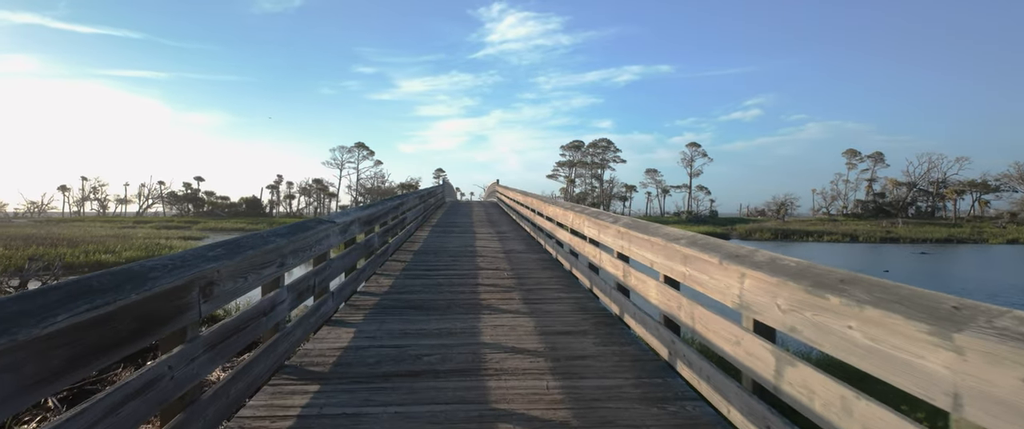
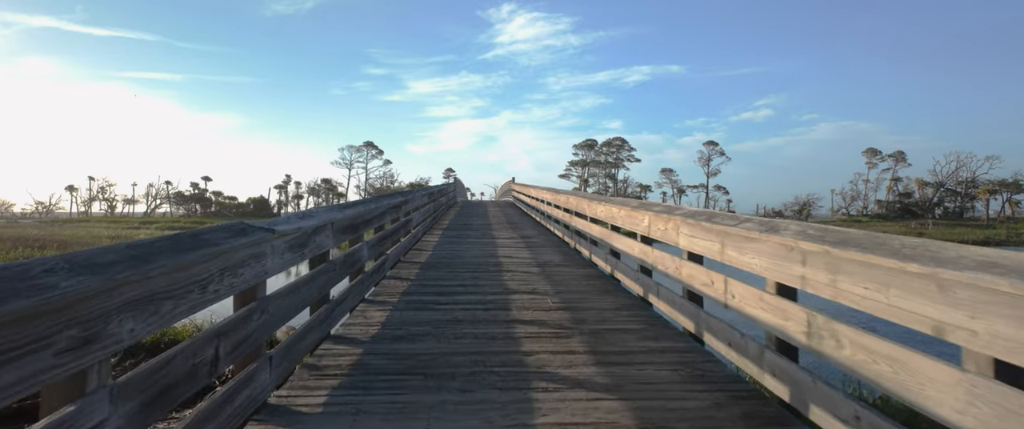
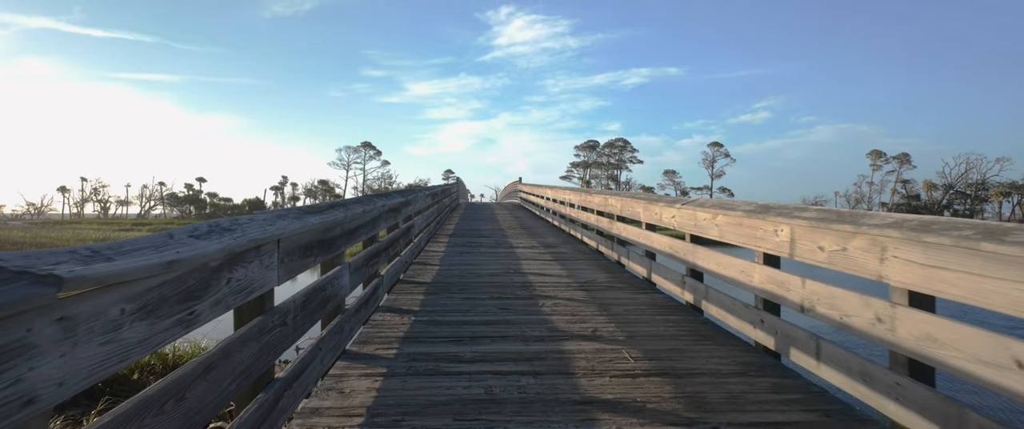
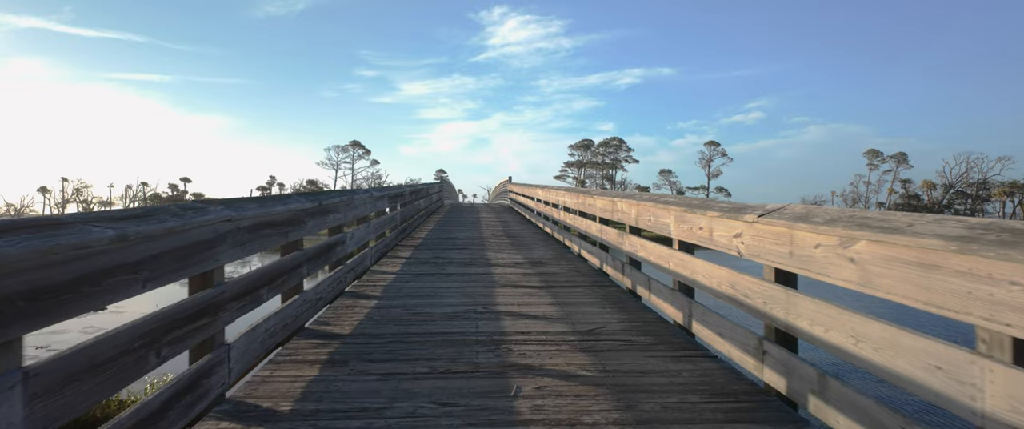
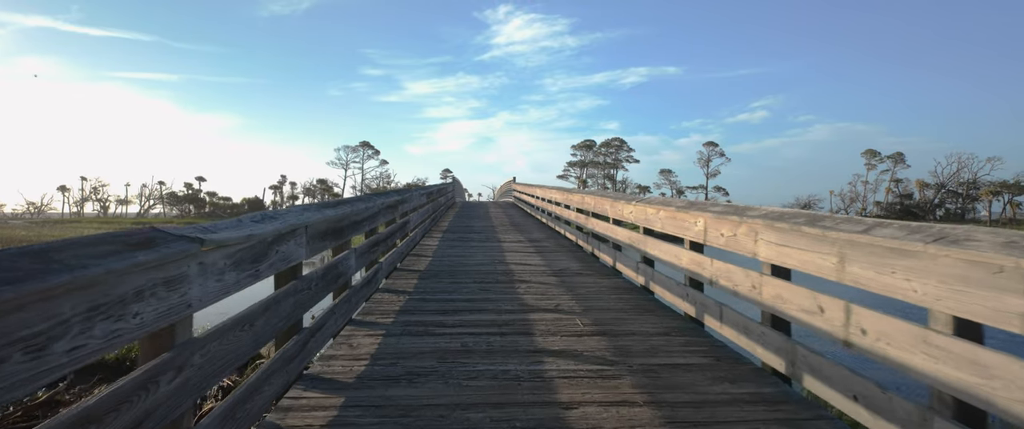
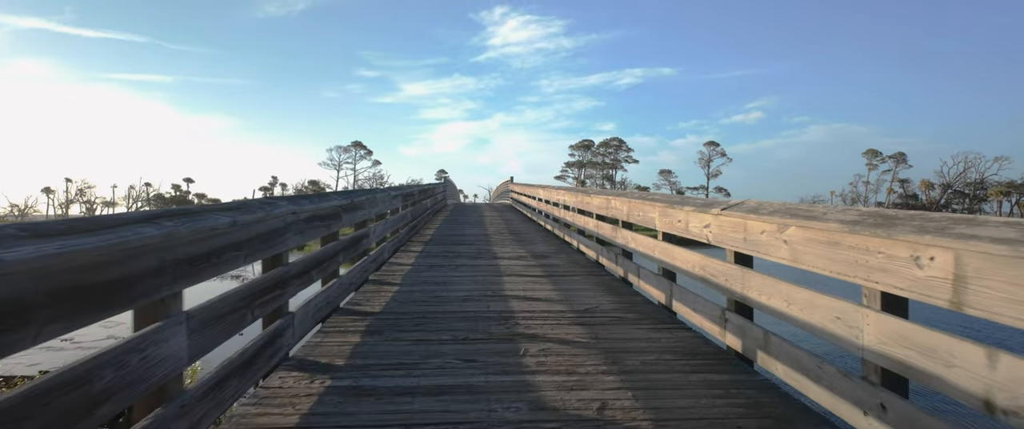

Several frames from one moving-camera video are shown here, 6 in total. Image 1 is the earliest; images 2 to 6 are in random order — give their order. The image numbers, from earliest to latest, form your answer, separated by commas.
2, 5, 3, 6, 4
